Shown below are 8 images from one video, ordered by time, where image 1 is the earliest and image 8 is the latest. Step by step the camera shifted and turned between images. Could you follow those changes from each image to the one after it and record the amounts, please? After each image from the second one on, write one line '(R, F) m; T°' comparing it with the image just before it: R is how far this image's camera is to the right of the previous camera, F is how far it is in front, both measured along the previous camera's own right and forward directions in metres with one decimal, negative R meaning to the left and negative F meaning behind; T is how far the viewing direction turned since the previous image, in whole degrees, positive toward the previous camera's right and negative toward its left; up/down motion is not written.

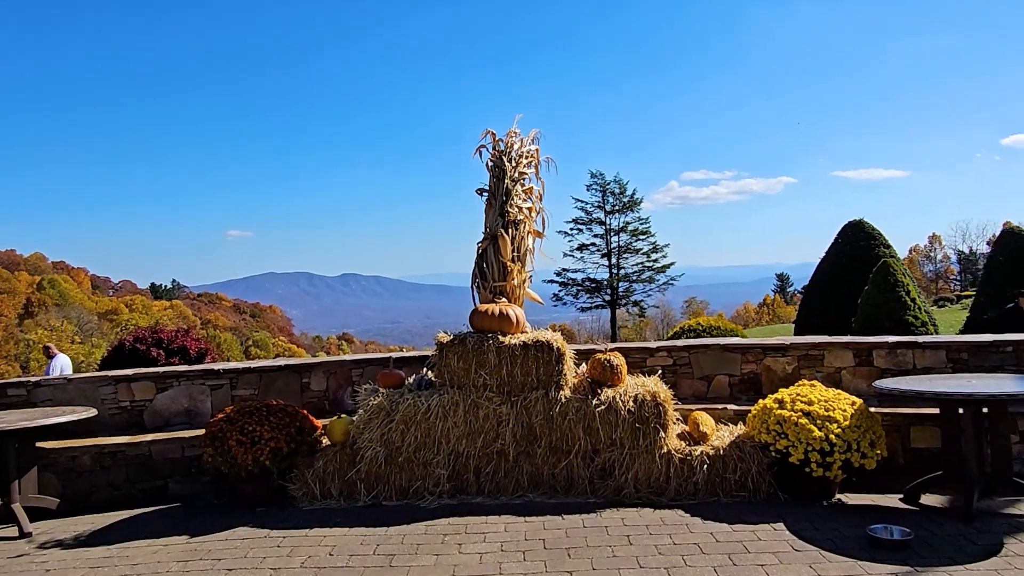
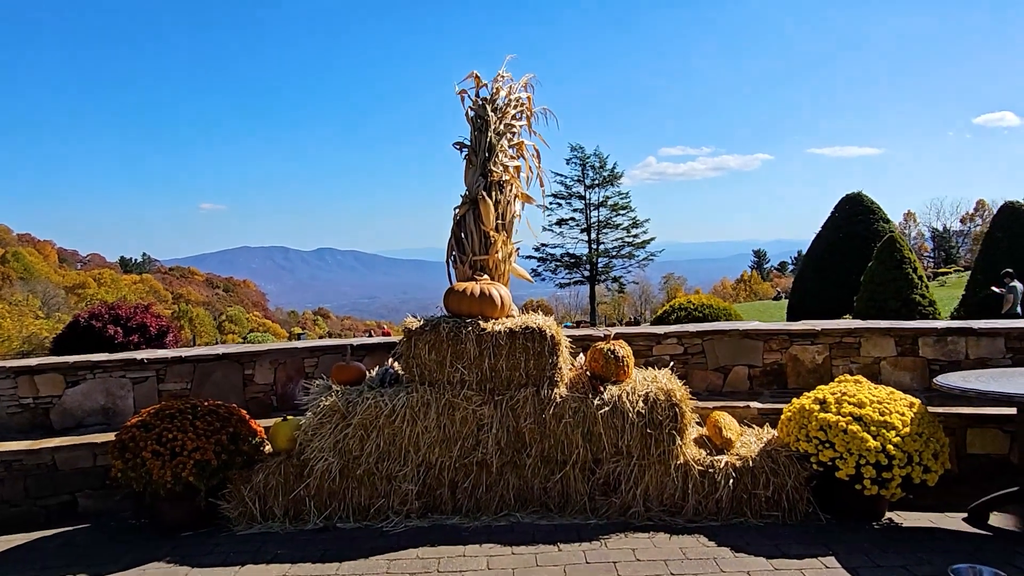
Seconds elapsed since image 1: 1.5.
(0.0, +0.7) m; +2°
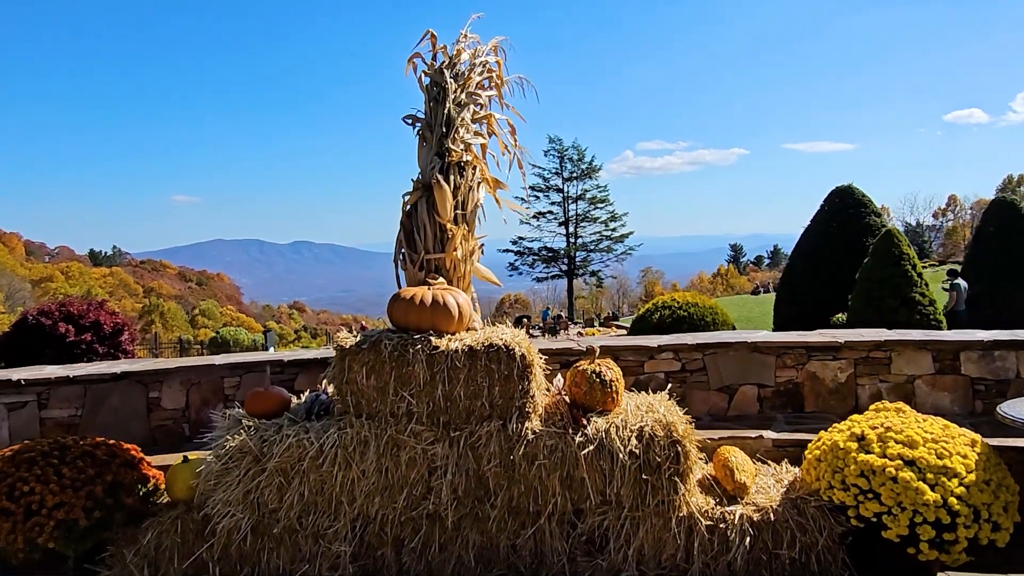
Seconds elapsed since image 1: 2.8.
(+0.1, +0.6) m; +2°
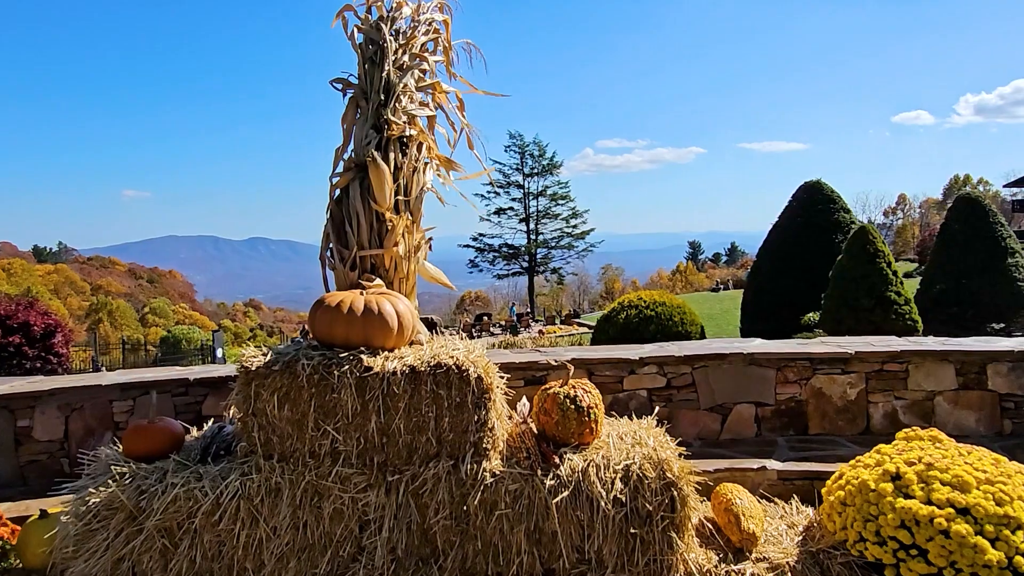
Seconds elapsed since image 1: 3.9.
(0.0, +0.5) m; +3°
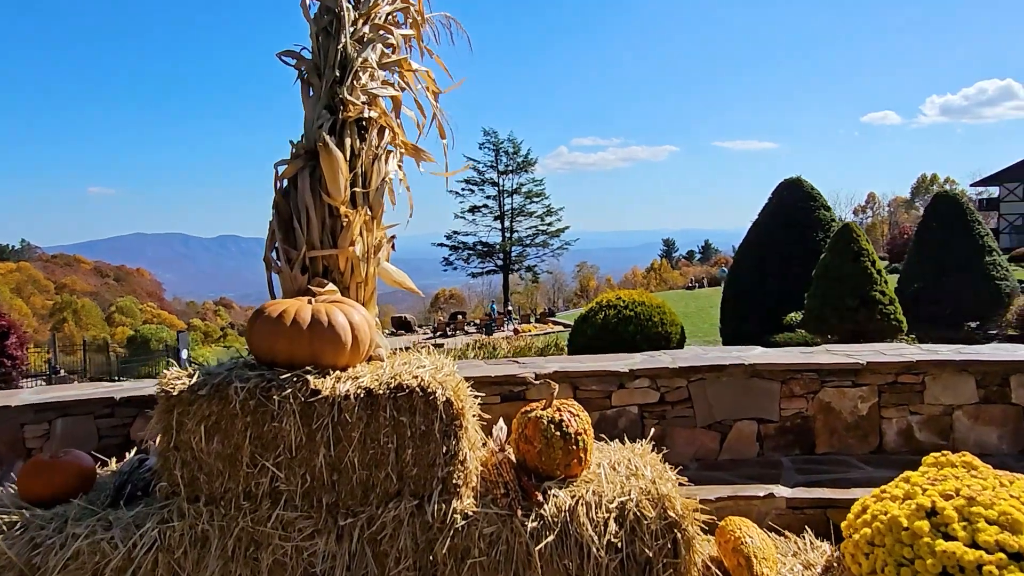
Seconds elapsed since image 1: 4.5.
(0.0, +0.3) m; +2°
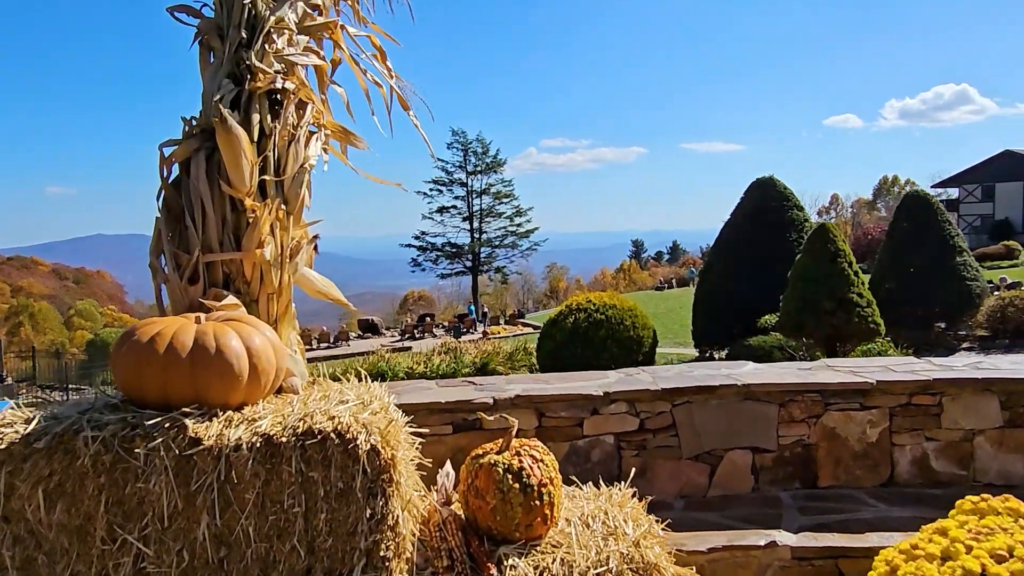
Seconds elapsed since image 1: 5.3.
(0.0, +0.4) m; +2°
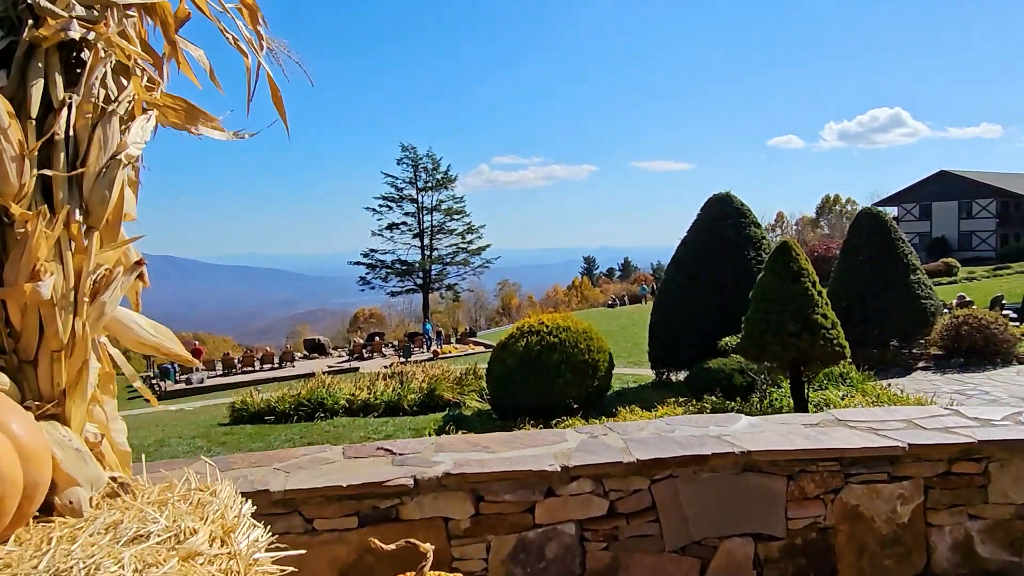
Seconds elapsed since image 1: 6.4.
(+0.1, +0.5) m; +4°
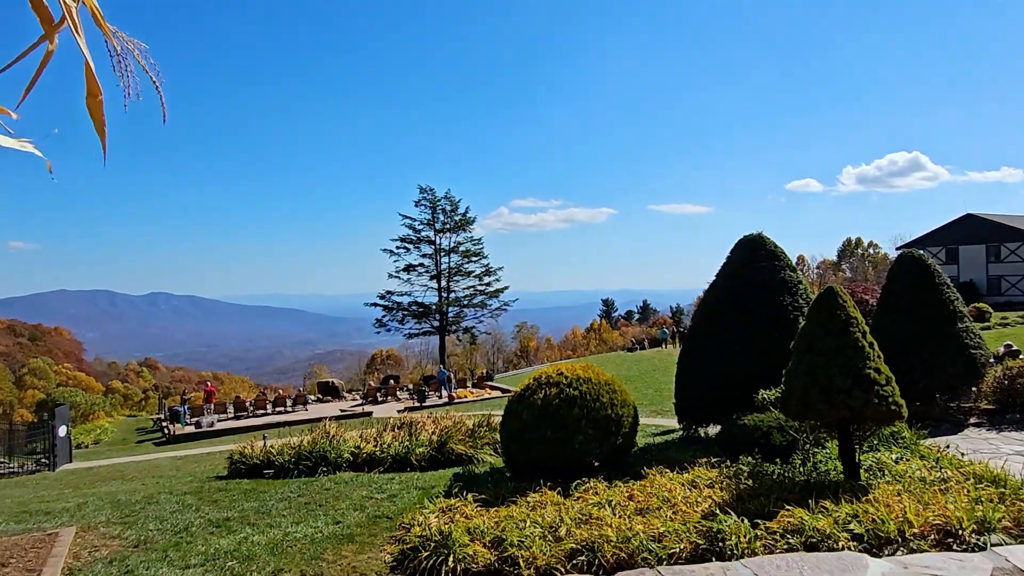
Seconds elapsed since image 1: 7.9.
(0.0, +0.6) m; -1°
